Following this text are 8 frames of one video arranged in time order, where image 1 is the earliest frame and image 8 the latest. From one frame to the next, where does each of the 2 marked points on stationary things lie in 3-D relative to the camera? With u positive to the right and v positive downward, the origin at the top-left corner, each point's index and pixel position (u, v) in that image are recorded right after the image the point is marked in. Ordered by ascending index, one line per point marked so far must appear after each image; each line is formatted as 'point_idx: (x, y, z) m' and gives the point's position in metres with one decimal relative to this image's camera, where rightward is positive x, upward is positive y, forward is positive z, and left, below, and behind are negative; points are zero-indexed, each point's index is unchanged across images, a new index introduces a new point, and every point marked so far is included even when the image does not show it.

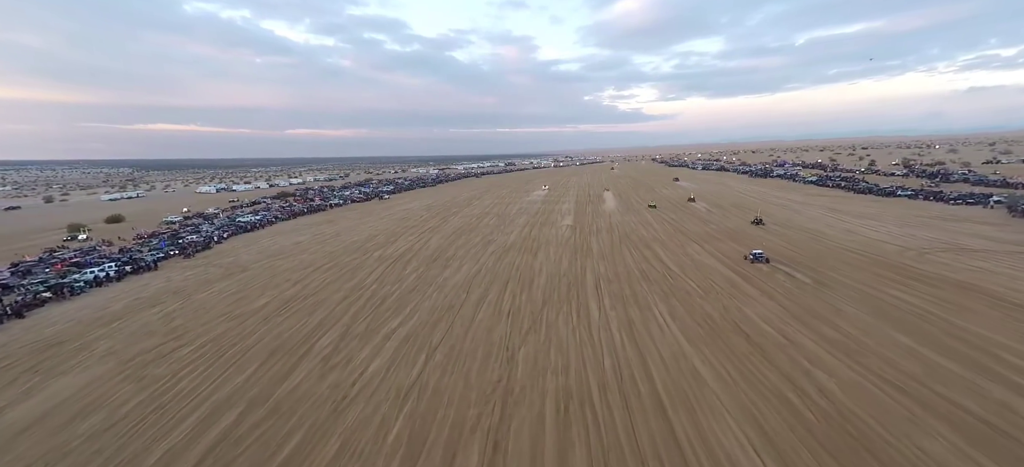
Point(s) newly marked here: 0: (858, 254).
0: (+16.6, -1.0, +17.3) m
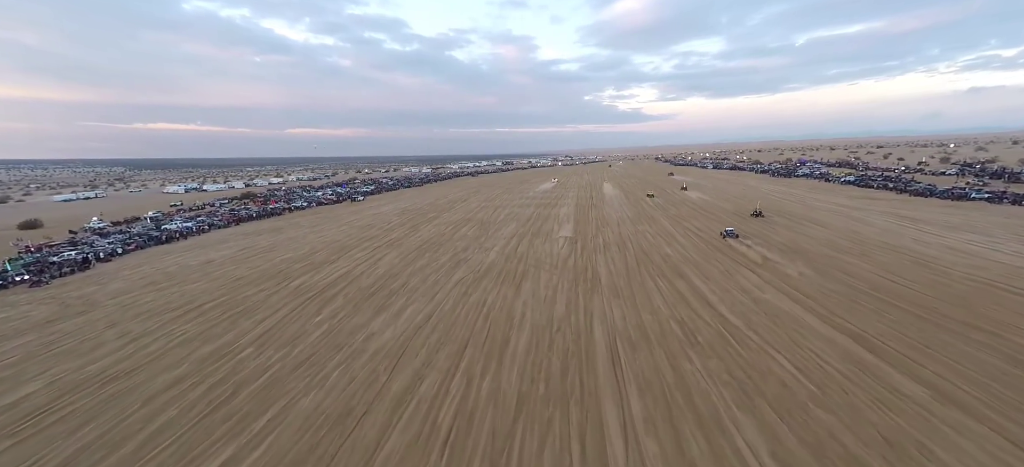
0: (+15.6, -1.9, +11.2) m
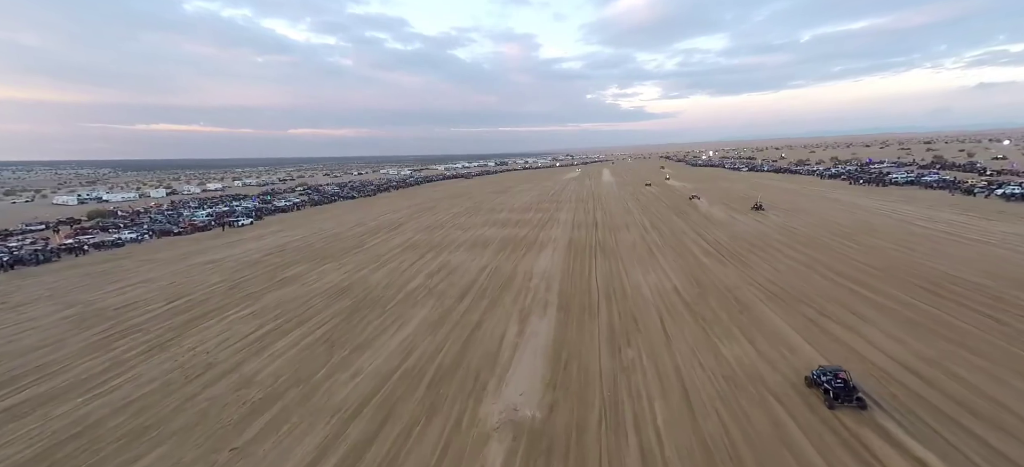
0: (+12.5, -5.1, -3.3) m
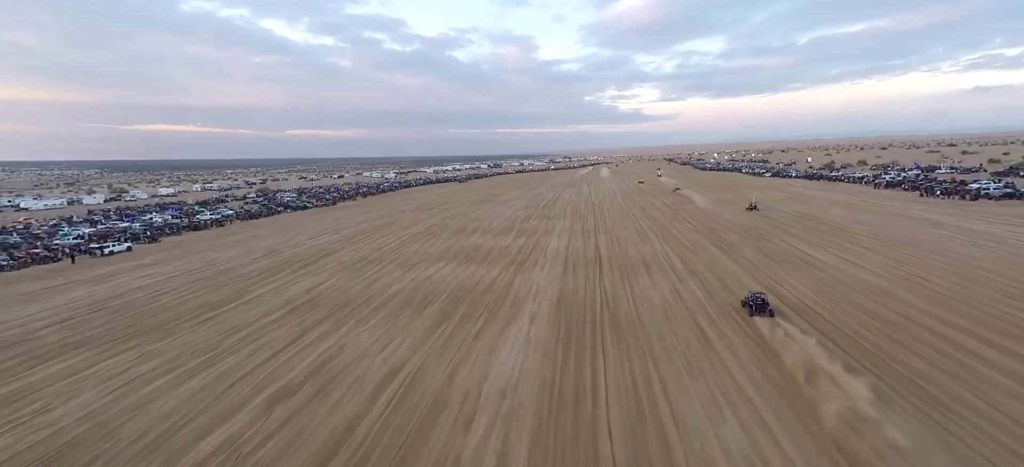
0: (+11.1, -6.7, -10.5) m
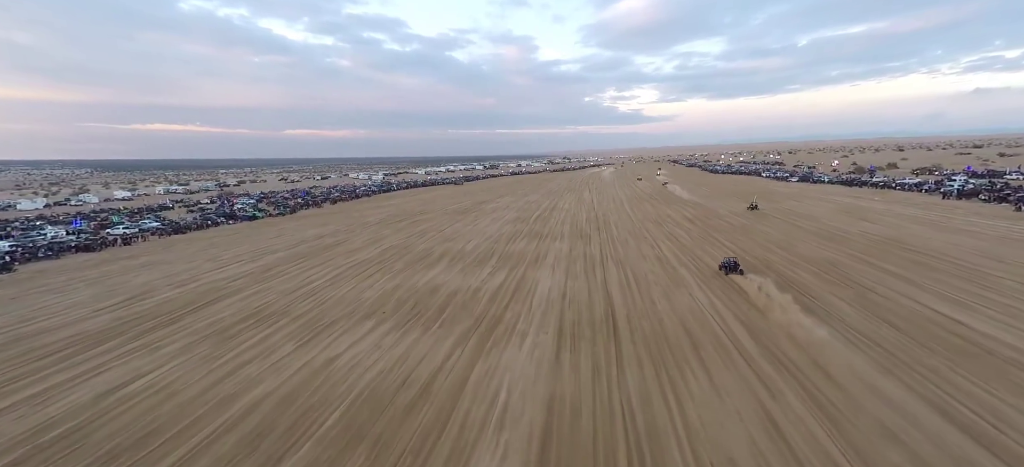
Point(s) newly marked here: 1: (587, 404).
0: (+10.1, -8.0, -16.2) m
1: (+1.4, -3.2, +6.8) m
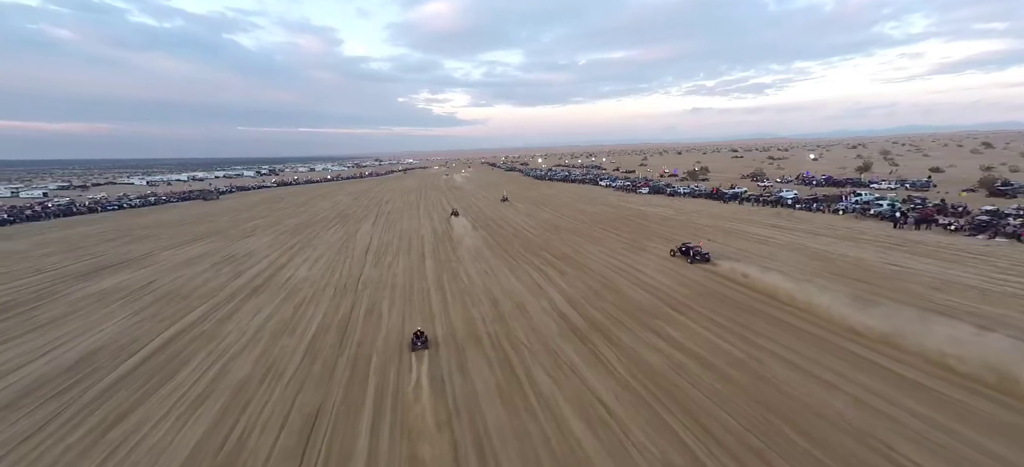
0: (+2.4, -8.5, -16.4) m
1: (-4.5, -3.4, +7.2) m
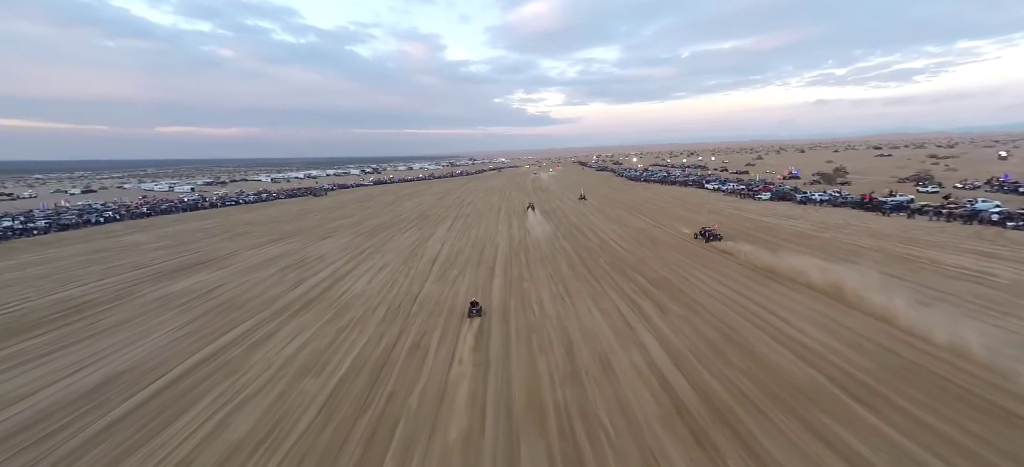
0: (-2.3, -8.8, -17.5) m
1: (-3.2, -3.5, +7.0) m
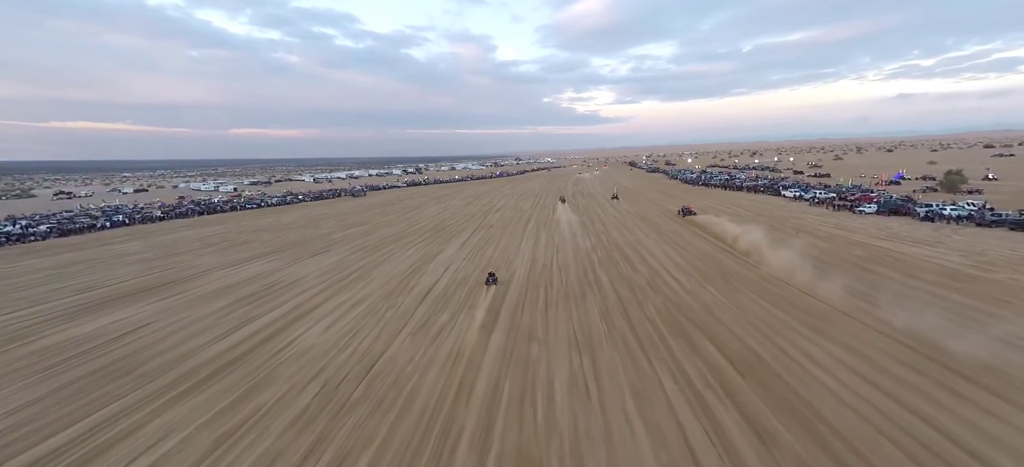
0: (-5.0, -9.1, -18.2) m
1: (-2.7, -3.7, +6.2) m
